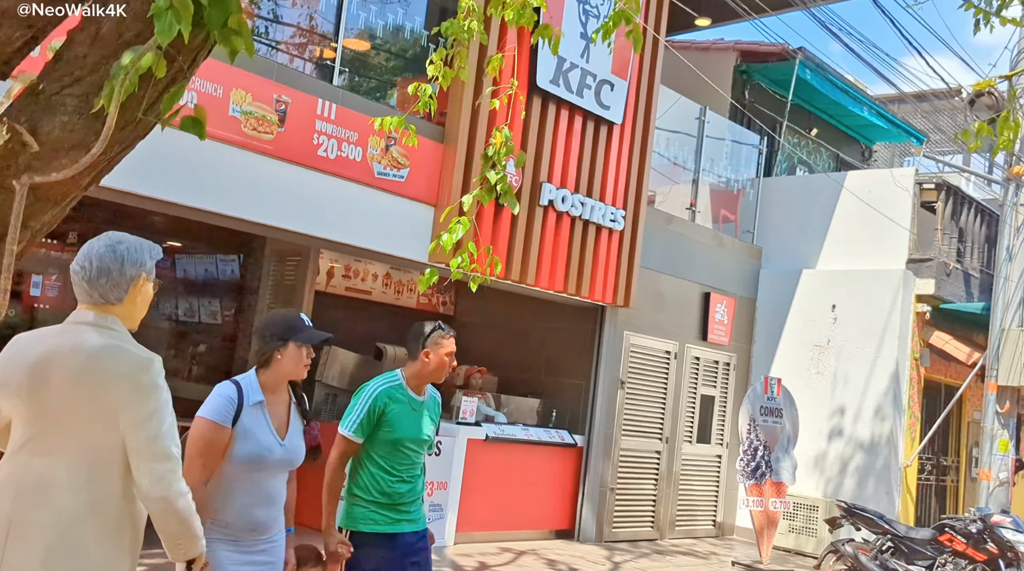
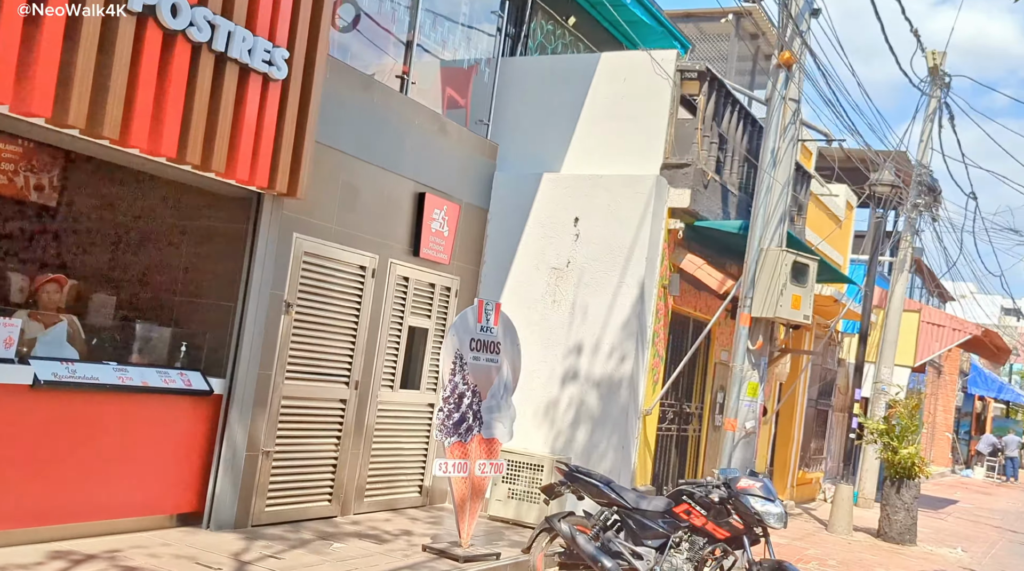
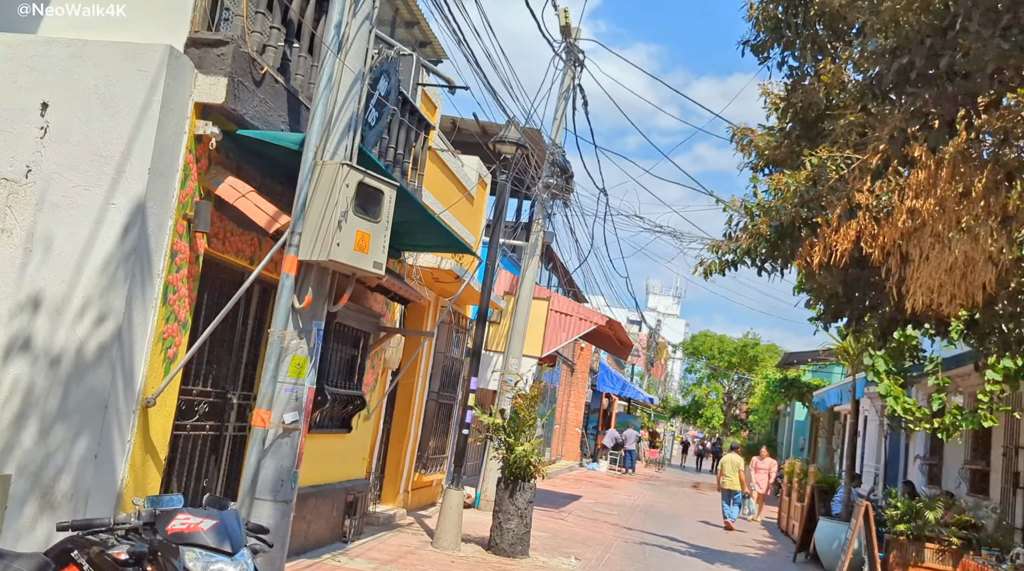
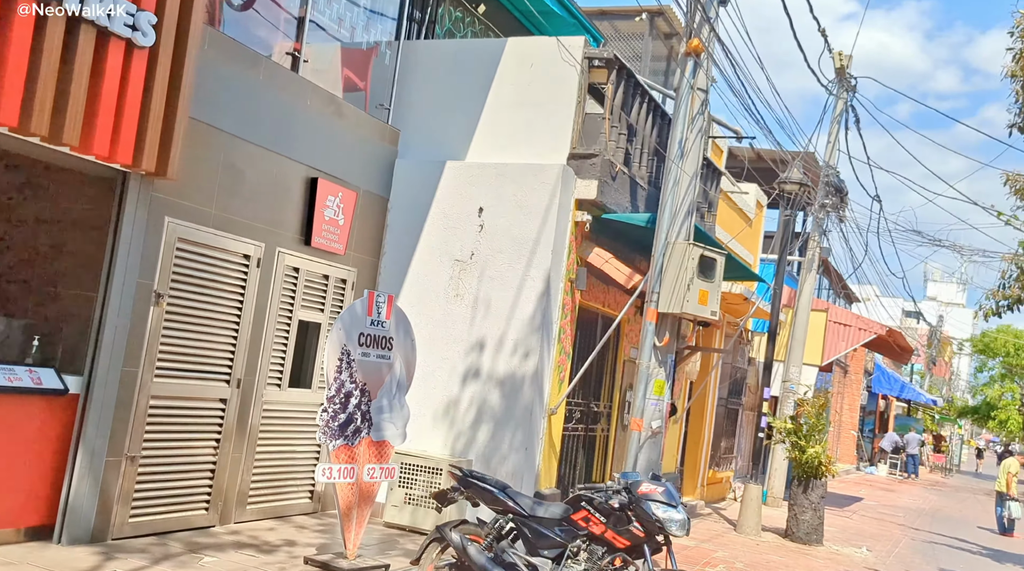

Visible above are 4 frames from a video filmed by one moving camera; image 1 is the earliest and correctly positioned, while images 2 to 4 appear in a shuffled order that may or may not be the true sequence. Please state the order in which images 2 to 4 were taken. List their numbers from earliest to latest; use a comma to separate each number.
2, 4, 3
